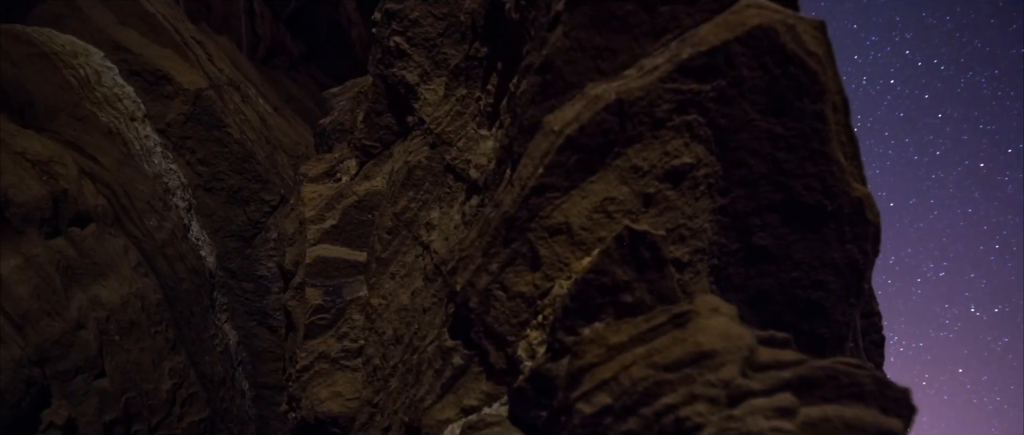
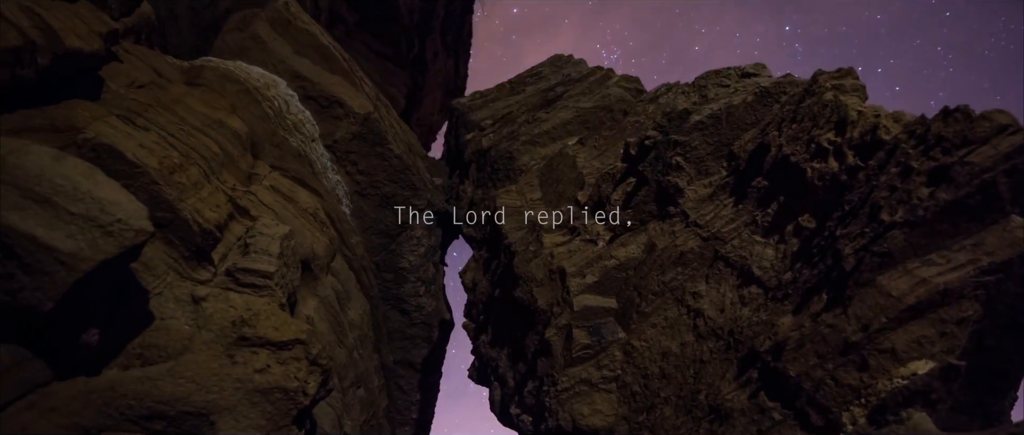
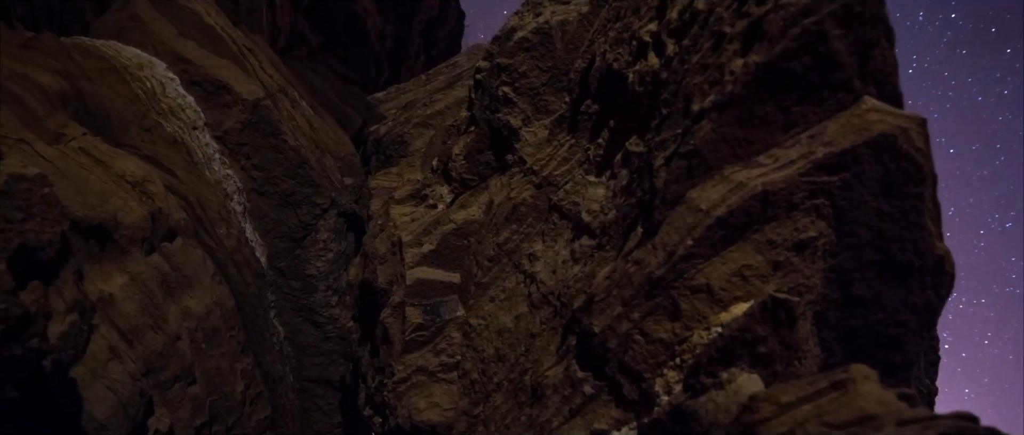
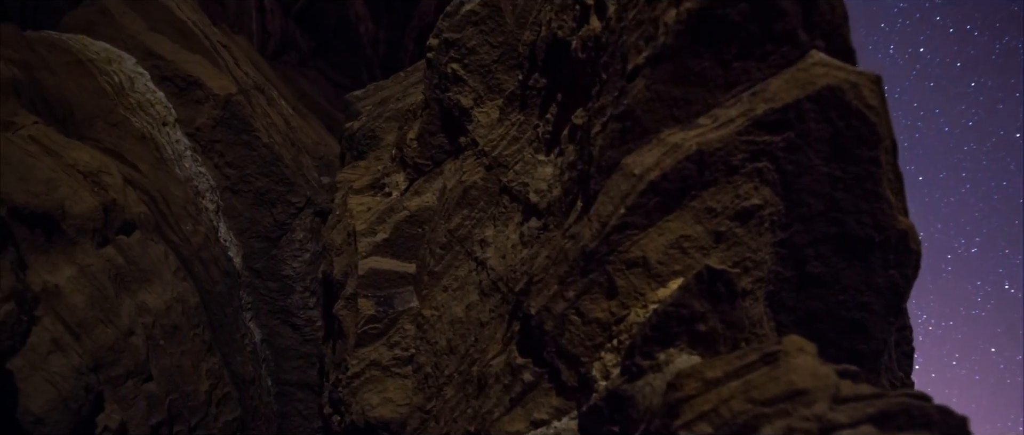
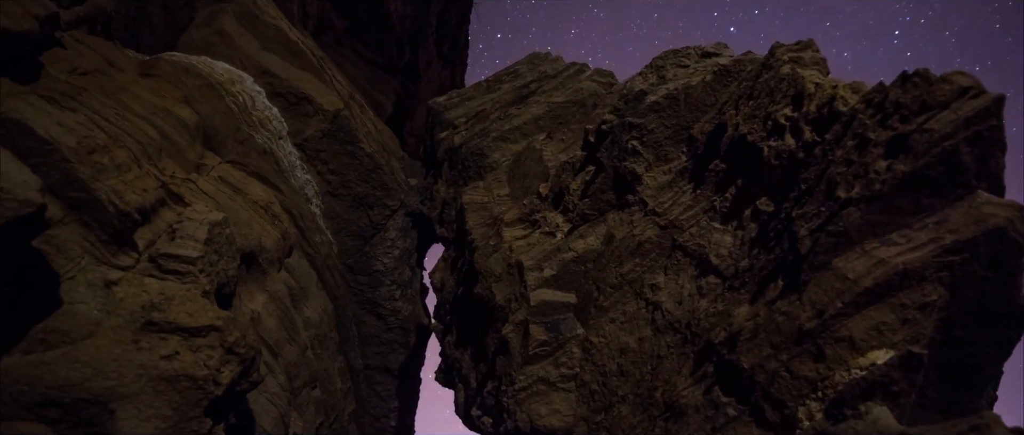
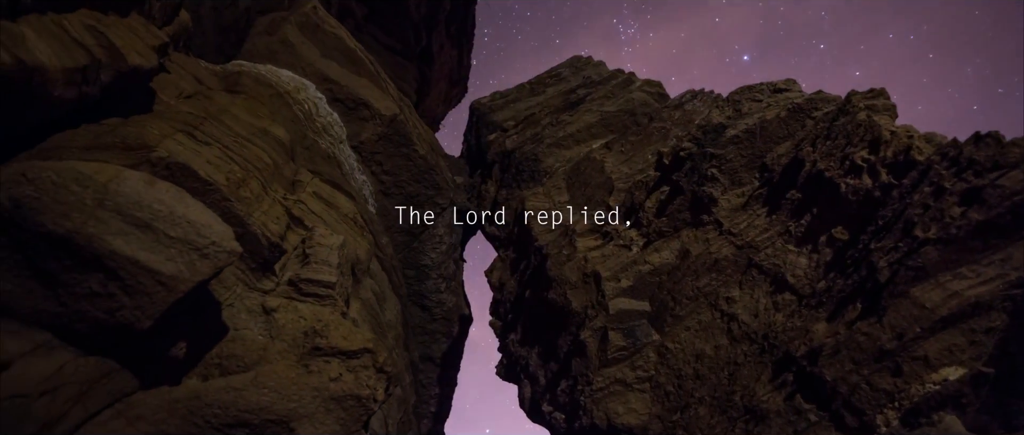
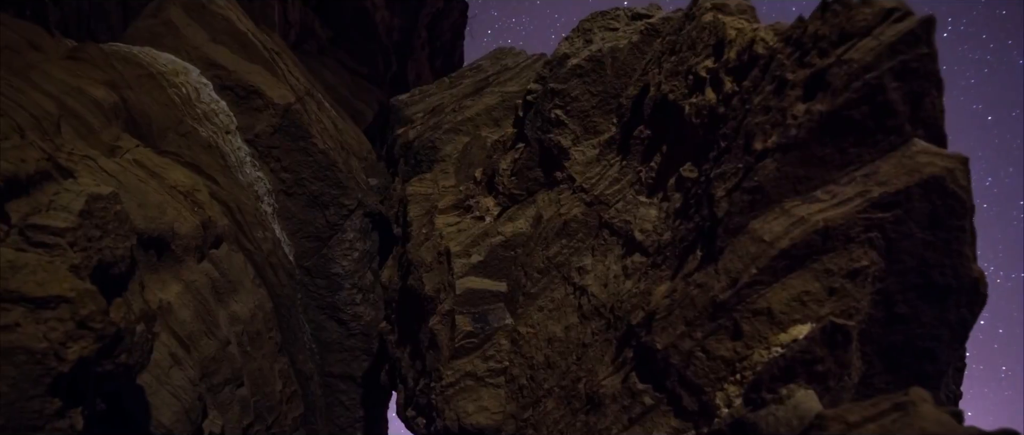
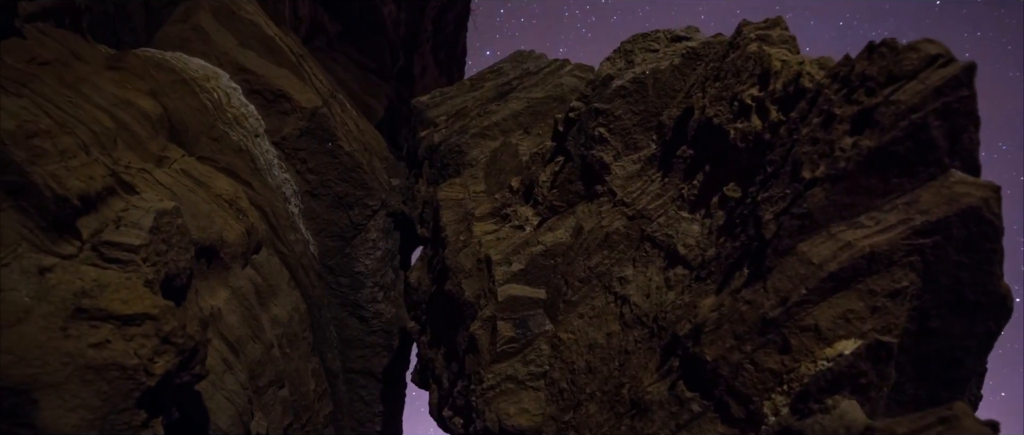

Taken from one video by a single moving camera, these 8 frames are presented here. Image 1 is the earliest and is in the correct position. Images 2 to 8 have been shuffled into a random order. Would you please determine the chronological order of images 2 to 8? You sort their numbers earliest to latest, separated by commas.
4, 3, 7, 8, 5, 2, 6
